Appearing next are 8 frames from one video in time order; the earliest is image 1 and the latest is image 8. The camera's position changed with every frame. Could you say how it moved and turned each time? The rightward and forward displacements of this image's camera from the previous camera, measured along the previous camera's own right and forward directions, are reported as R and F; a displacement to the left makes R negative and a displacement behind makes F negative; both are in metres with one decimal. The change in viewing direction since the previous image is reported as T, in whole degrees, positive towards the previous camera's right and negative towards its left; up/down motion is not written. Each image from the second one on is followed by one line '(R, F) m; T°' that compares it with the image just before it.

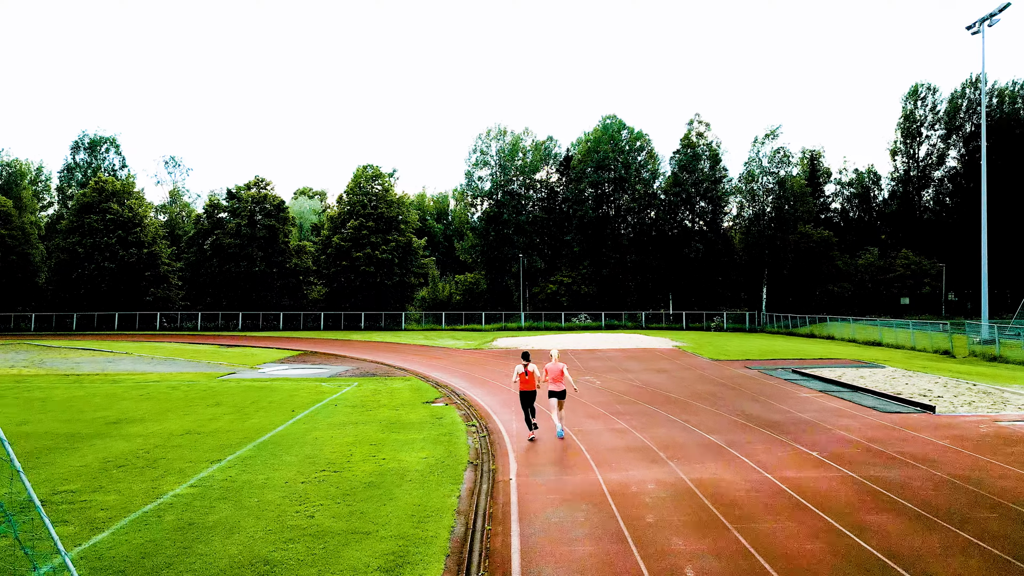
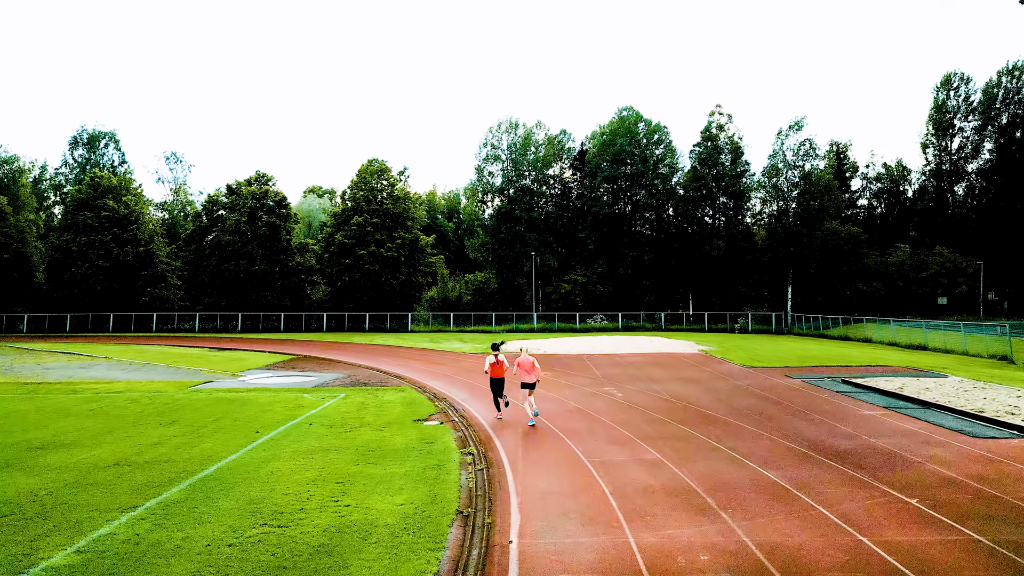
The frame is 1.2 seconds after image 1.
(+0.1, +2.5) m; -1°
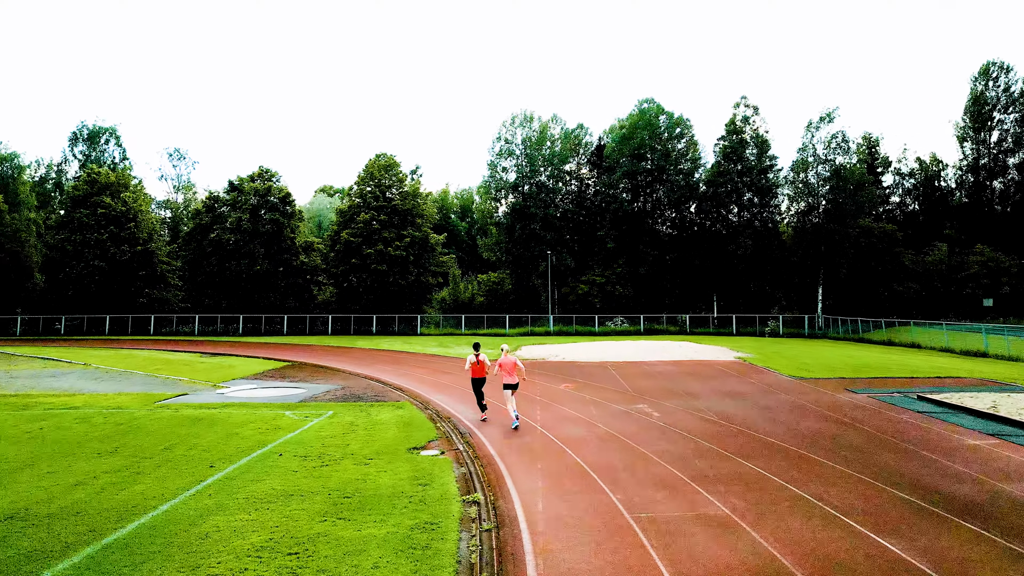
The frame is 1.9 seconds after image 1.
(0.0, +2.6) m; -1°
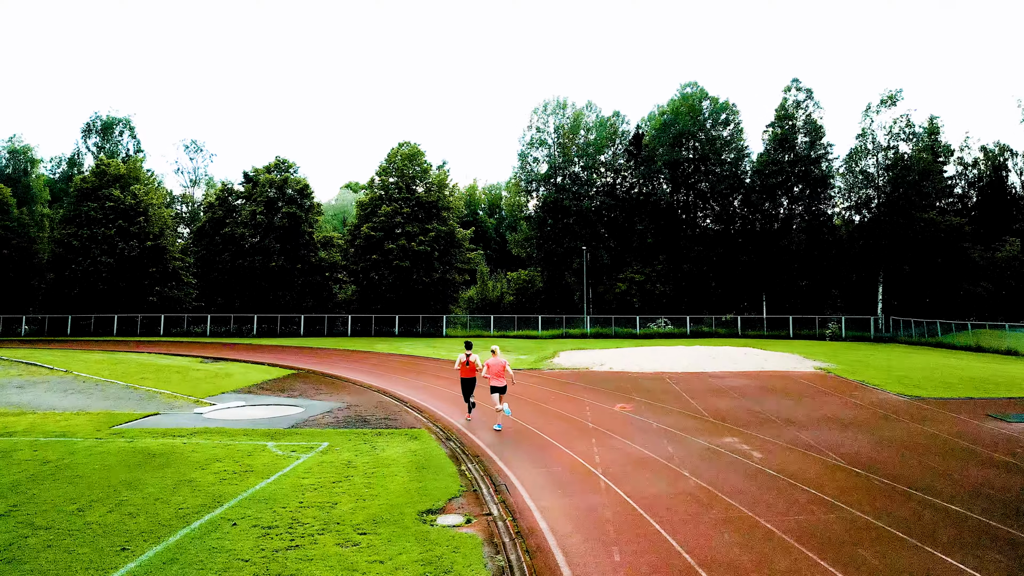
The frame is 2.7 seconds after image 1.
(-0.3, +3.5) m; -2°
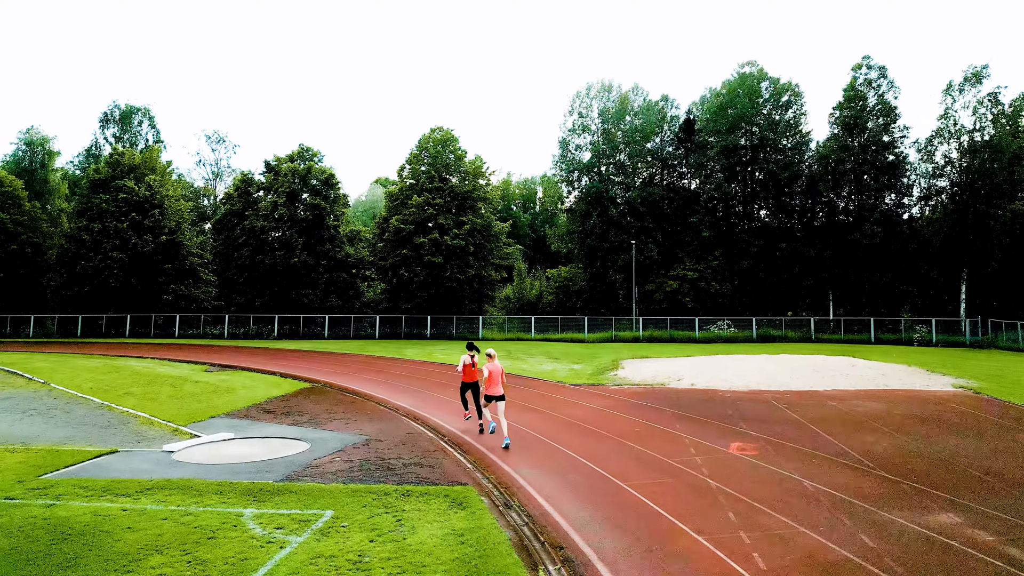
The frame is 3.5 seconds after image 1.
(-0.7, +3.9) m; -2°
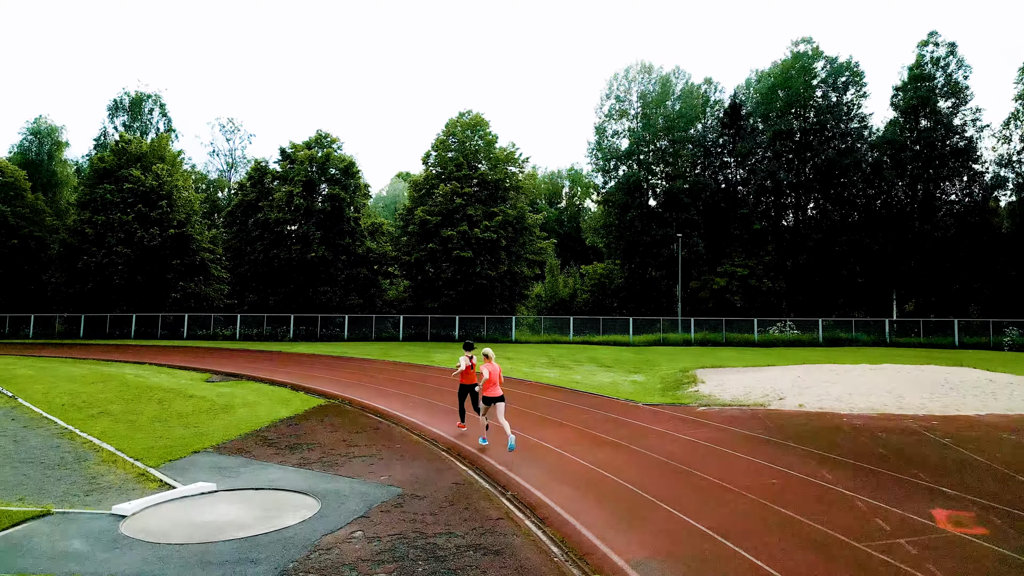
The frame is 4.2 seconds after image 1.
(-0.8, +3.4) m; -2°
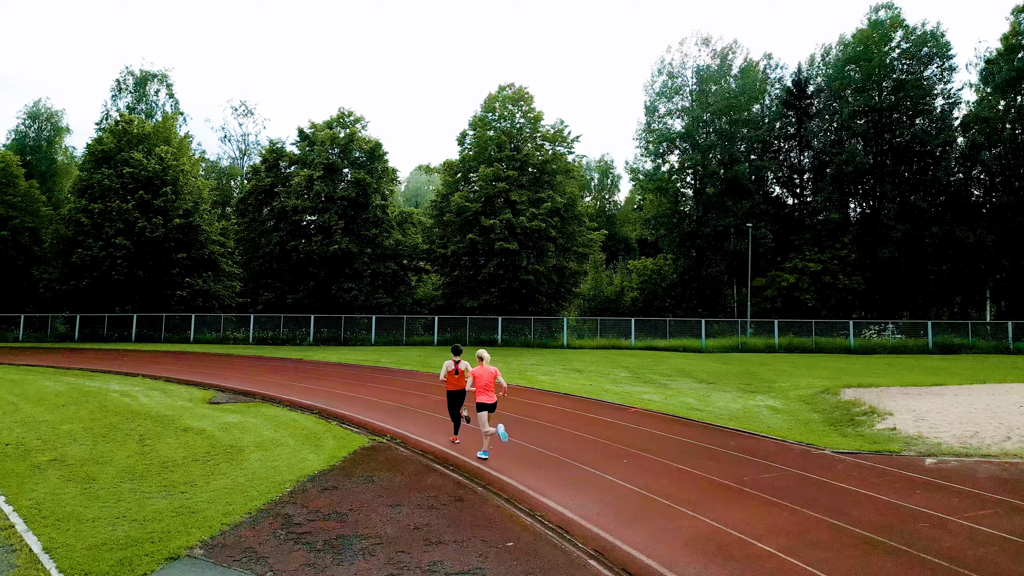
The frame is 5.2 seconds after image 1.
(-1.6, +4.4) m; -1°
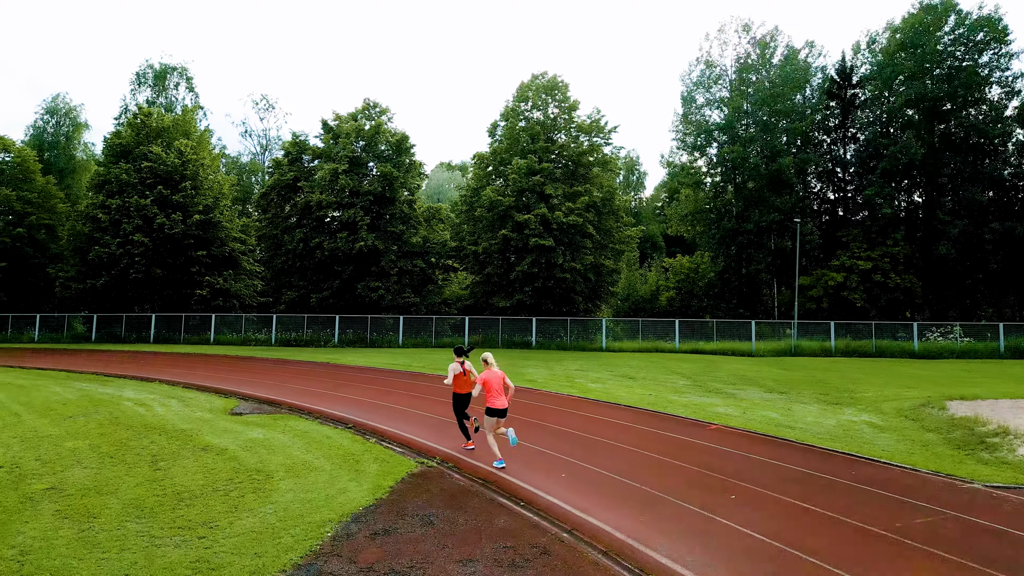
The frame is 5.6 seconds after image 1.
(-0.7, +1.6) m; -1°
